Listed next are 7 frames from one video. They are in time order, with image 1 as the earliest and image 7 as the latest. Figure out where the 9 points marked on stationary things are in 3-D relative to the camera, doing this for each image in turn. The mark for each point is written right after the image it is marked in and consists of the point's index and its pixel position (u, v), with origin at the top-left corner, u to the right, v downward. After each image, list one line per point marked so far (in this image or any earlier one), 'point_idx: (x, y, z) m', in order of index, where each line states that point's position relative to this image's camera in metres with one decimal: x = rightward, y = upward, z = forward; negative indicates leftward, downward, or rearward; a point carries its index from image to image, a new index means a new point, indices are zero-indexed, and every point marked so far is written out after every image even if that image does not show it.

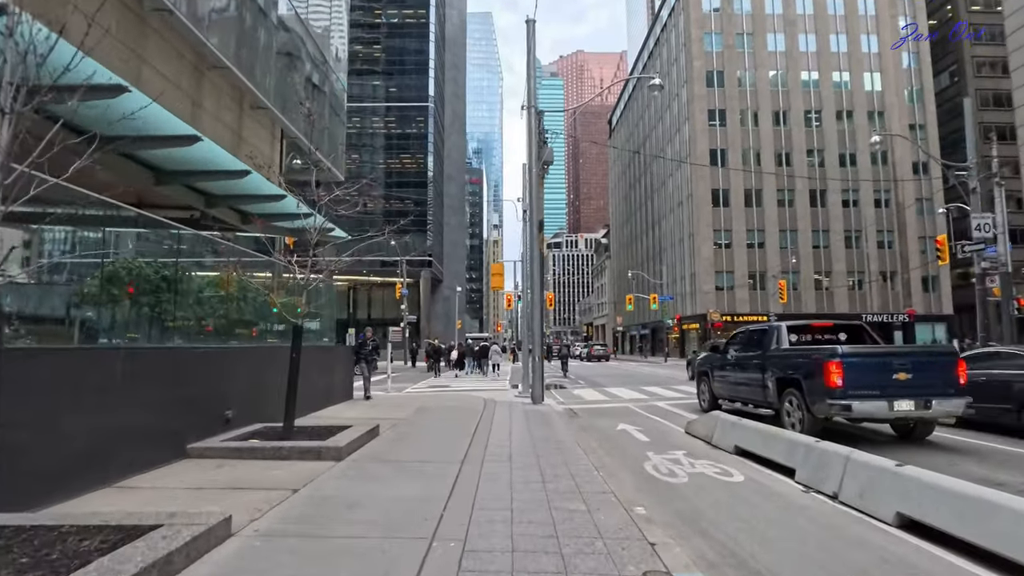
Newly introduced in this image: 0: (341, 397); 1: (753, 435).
0: (-4.2, -2.6, +14.5) m
1: (+3.4, -2.1, +8.2) m
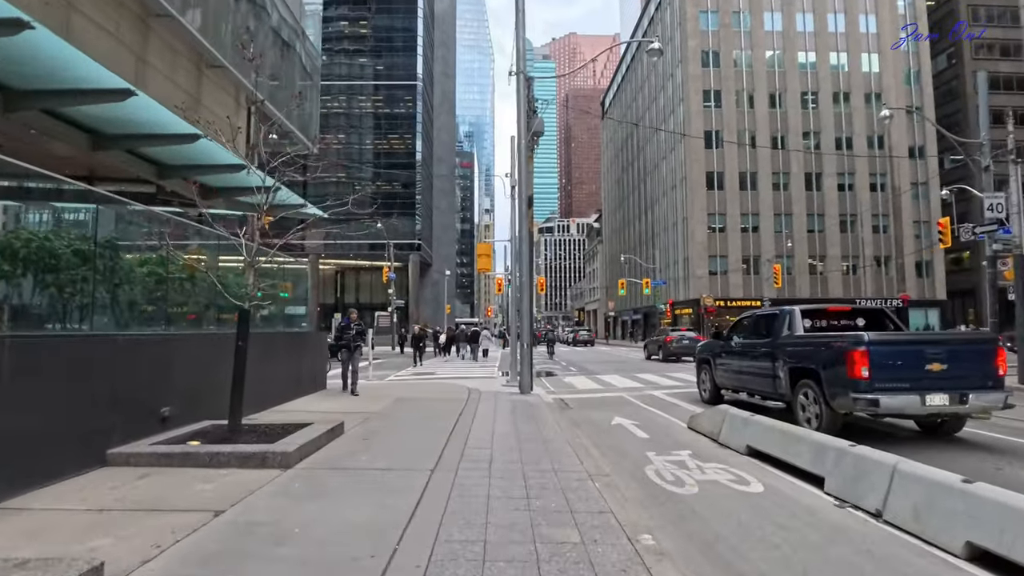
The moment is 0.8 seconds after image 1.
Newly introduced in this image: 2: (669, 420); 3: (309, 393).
0: (-4.5, -2.2, +13.4) m
1: (+3.2, -1.8, +7.2) m
2: (+2.8, -2.3, +10.4) m
3: (-4.5, -2.4, +13.2) m
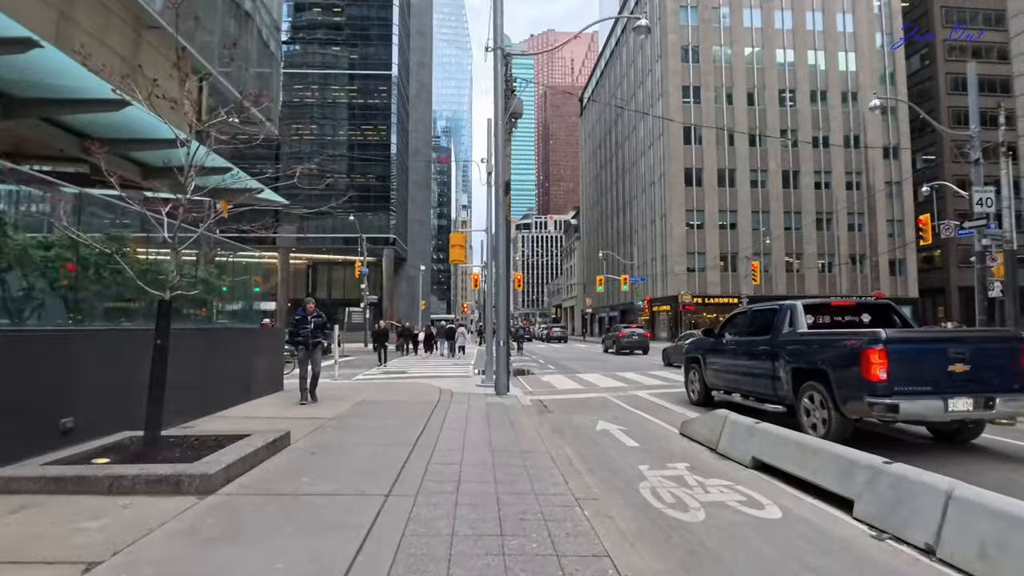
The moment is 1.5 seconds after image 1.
0: (-5.1, -2.0, +12.2) m
1: (+2.9, -1.7, +6.2) m
2: (+2.4, -2.2, +9.4) m
3: (-5.1, -2.2, +12.0) m
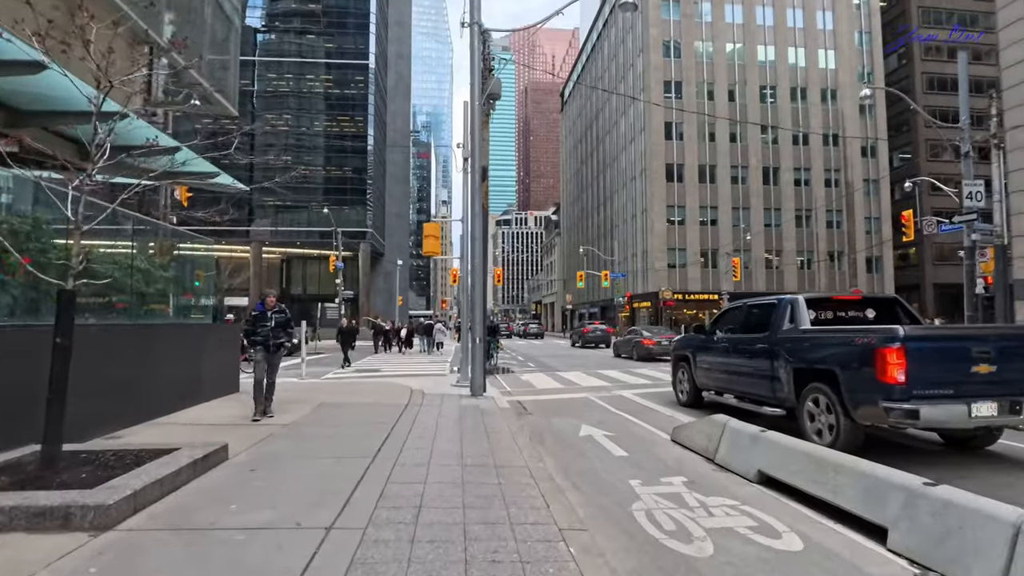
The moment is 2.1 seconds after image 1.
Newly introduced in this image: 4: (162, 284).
0: (-5.5, -1.9, +11.1) m
1: (+2.6, -1.6, +5.4) m
2: (+2.0, -2.1, +8.6) m
3: (-5.5, -2.0, +10.9) m
4: (-5.6, +0.1, +9.5) m
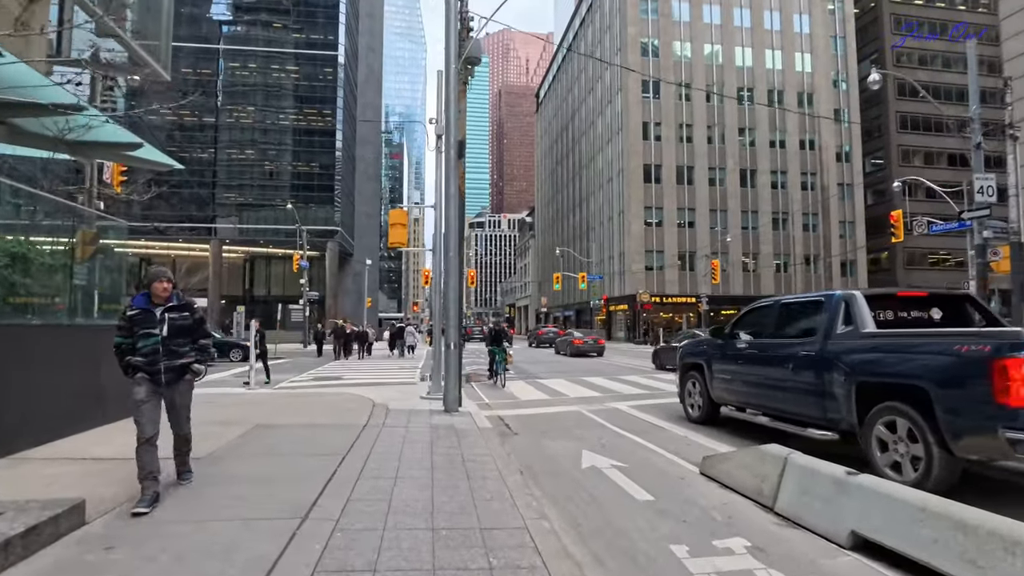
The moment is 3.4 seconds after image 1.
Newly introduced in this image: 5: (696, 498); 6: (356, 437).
0: (-5.8, -1.7, +9.0) m
1: (+2.6, -1.5, +3.7) m
2: (+1.8, -2.0, +6.9) m
3: (-5.8, -1.9, +8.8) m
4: (-5.8, +0.2, +7.4) m
5: (+1.7, -2.0, +5.5) m
6: (-2.0, -1.9, +7.3) m
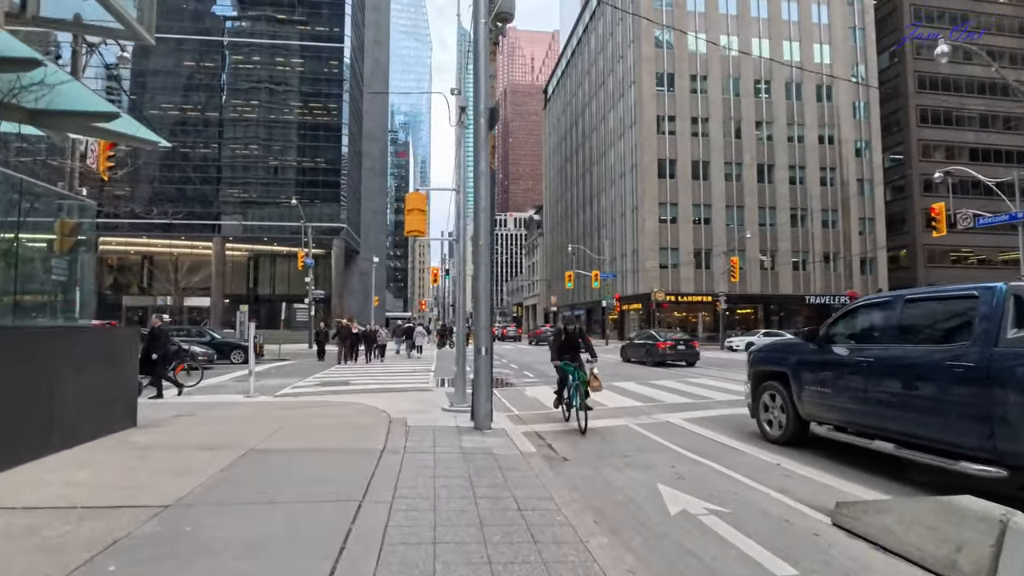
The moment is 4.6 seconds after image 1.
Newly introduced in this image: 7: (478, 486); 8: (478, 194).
0: (-5.2, -1.7, +7.5) m
1: (+3.2, -1.4, +2.1) m
2: (+2.4, -1.9, +5.3) m
3: (-5.2, -1.8, +7.3) m
4: (-5.2, +0.3, +5.9) m
5: (+2.3, -1.9, +3.9) m
6: (-1.4, -1.8, +5.8) m
7: (-0.3, -1.9, +5.4) m
8: (-0.5, +1.4, +9.2) m
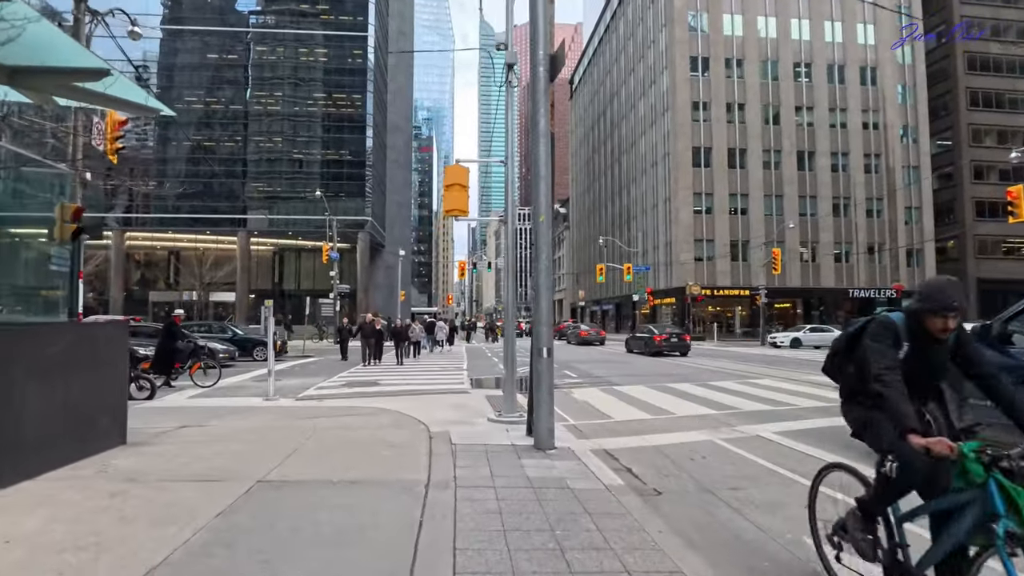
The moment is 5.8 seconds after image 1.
0: (-4.4, -1.5, +6.1) m
1: (+3.7, -1.3, +0.4) m
2: (+3.1, -1.8, +3.6) m
3: (-4.4, -1.7, +5.9) m
4: (-4.5, +0.4, +4.5) m
5: (+2.9, -1.8, +2.2) m
6: (-0.7, -1.7, +4.3) m
7: (+0.3, -1.7, +3.8) m
8: (+0.3, +1.6, +7.6) m
